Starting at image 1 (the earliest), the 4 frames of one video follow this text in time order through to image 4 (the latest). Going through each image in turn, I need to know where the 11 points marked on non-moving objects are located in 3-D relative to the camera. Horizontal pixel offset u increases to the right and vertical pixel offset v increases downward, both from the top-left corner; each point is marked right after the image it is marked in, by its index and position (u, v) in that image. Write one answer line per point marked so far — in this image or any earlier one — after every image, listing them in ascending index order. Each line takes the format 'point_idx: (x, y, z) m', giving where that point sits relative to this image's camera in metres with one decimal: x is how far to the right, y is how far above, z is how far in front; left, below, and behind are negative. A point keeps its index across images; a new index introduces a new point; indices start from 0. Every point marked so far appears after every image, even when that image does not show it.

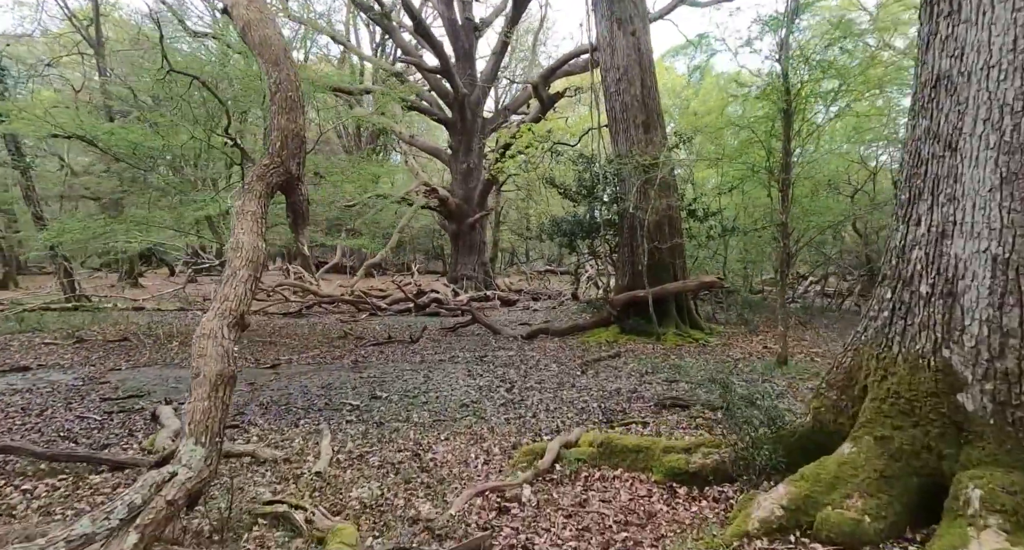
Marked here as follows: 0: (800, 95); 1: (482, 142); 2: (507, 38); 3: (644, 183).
0: (+2.8, +1.7, +6.1) m
1: (-0.9, +4.1, +19.1) m
2: (-0.1, +7.1, +18.6) m
3: (+1.8, +1.2, +8.5) m
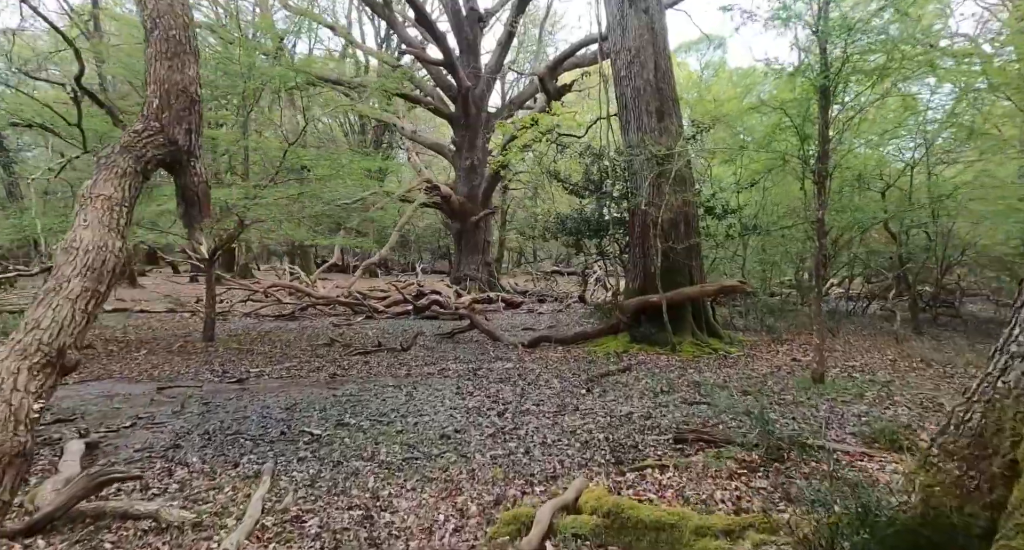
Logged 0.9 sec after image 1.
0: (+2.8, +1.7, +5.2) m
1: (-0.8, +4.1, +18.3) m
2: (0.0, +7.1, +17.8) m
3: (+1.8, +1.2, +7.7) m
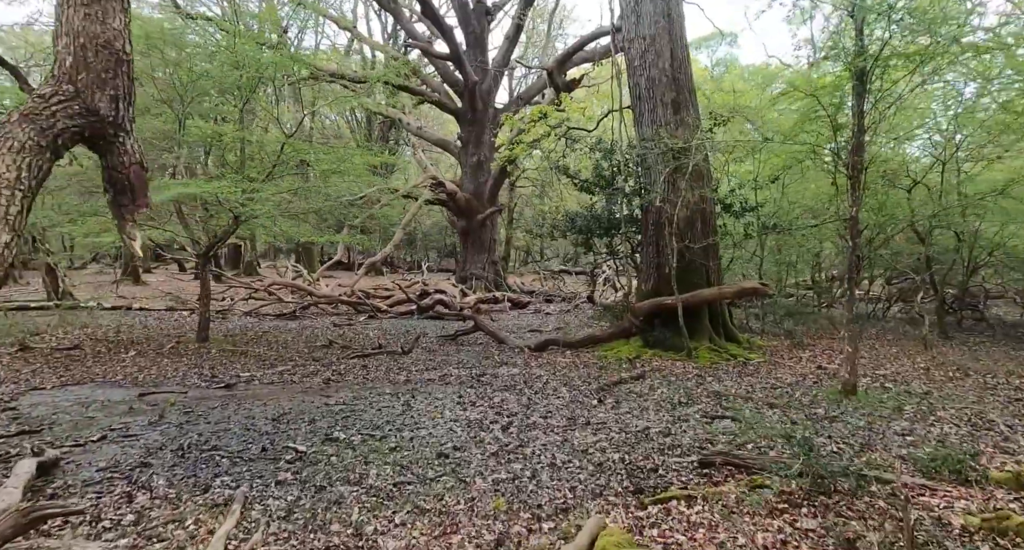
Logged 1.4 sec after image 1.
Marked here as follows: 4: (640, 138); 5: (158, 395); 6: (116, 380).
0: (+2.8, +1.7, +4.8) m
1: (-0.6, +4.1, +17.9) m
2: (+0.2, +7.1, +17.4) m
3: (+1.9, +1.2, +7.2) m
4: (+1.6, +1.7, +7.6) m
5: (-3.2, -1.1, +5.5) m
6: (-3.9, -1.0, +6.2) m
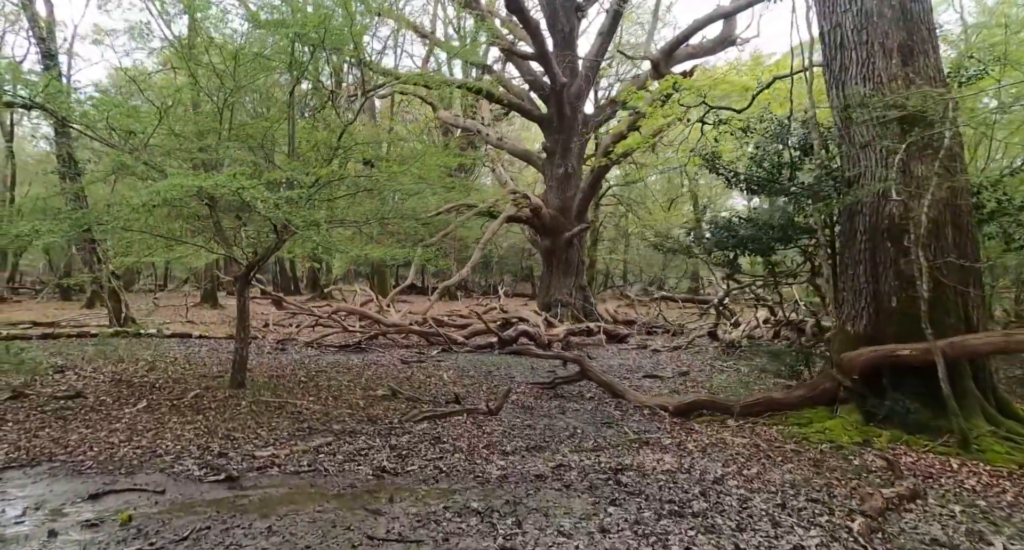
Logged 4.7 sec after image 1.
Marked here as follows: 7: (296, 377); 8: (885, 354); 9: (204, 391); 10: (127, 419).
0: (+3.7, +1.5, +2.1) m
1: (+1.8, +3.4, +15.6) m
2: (+2.6, +6.4, +15.2) m
3: (+3.0, +0.9, +4.7) m
4: (+2.7, +1.4, +5.1) m
5: (-2.2, -1.3, +3.5) m
6: (-2.9, -1.2, +4.2) m
7: (-2.9, -1.4, +8.4) m
8: (+2.7, -0.6, +4.4) m
9: (-3.4, -1.3, +6.7) m
10: (-3.3, -1.2, +5.3) m
